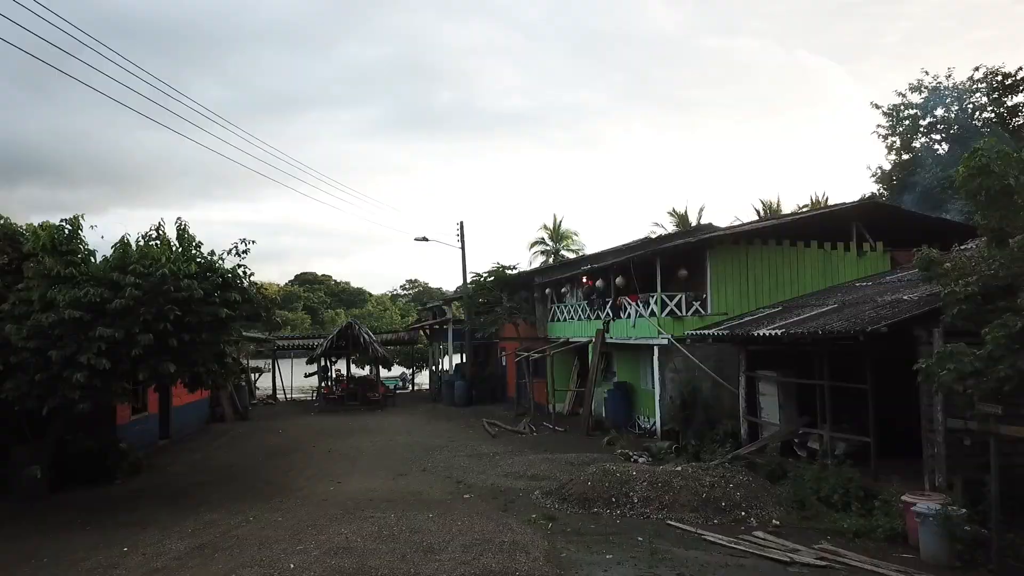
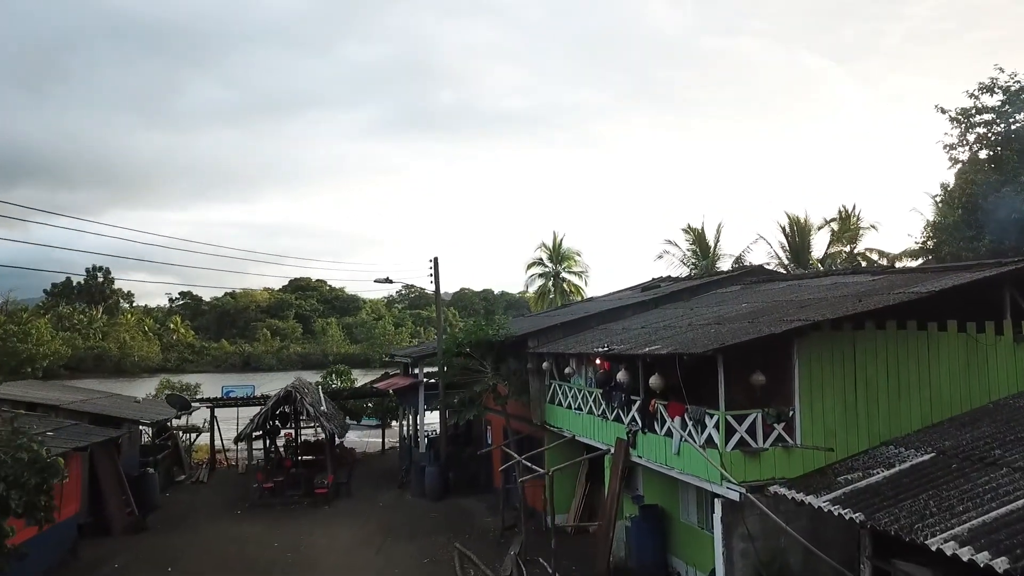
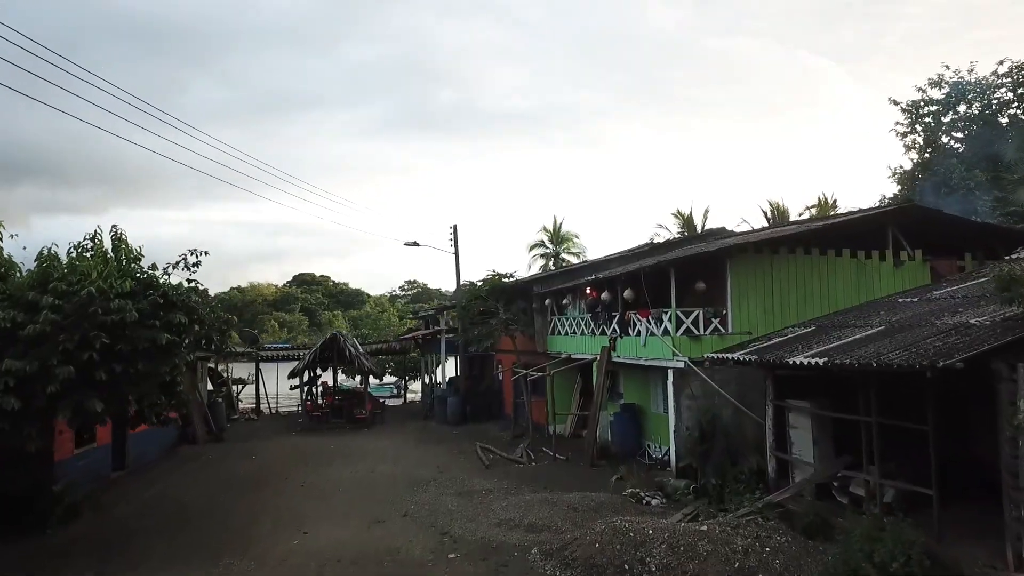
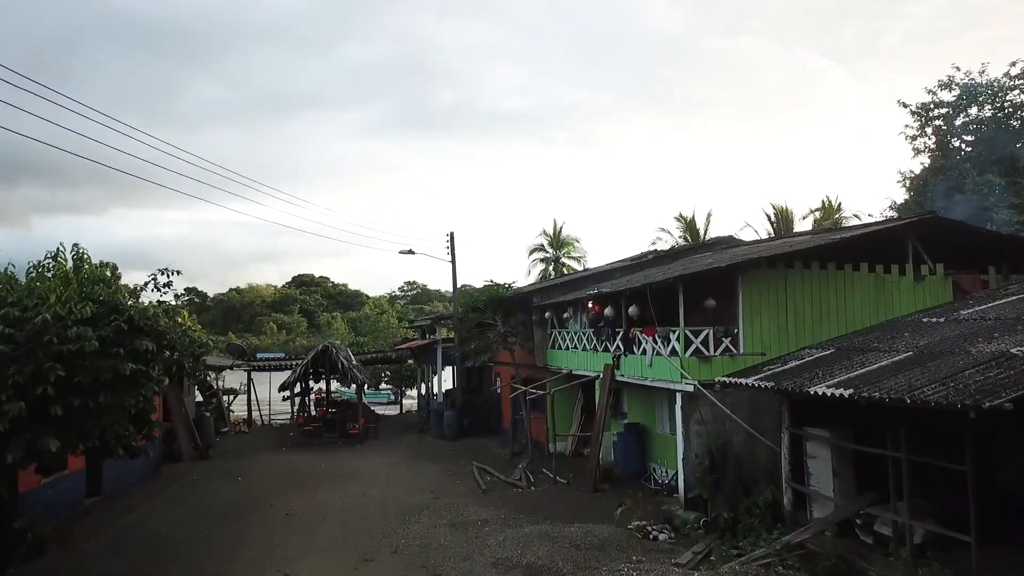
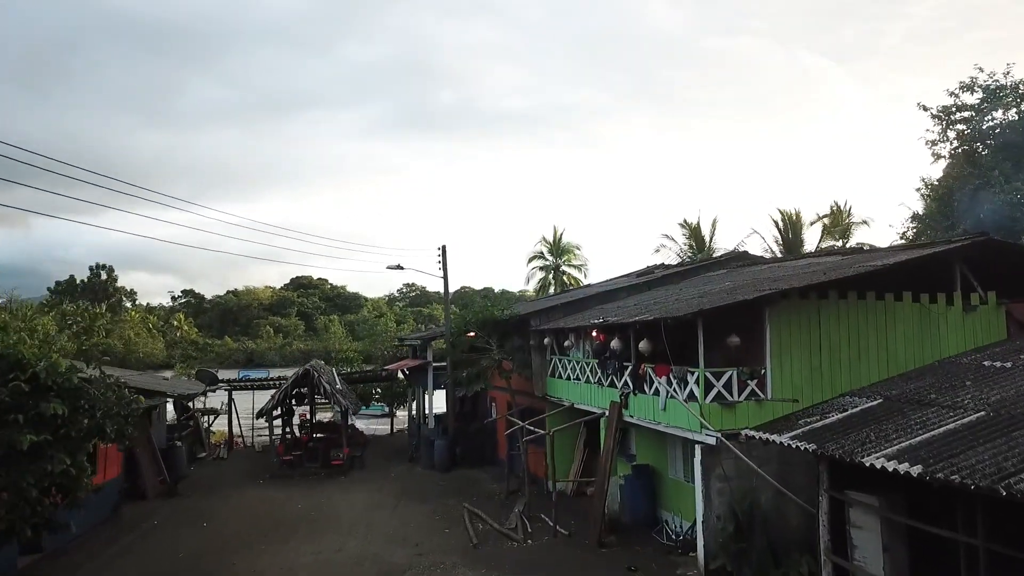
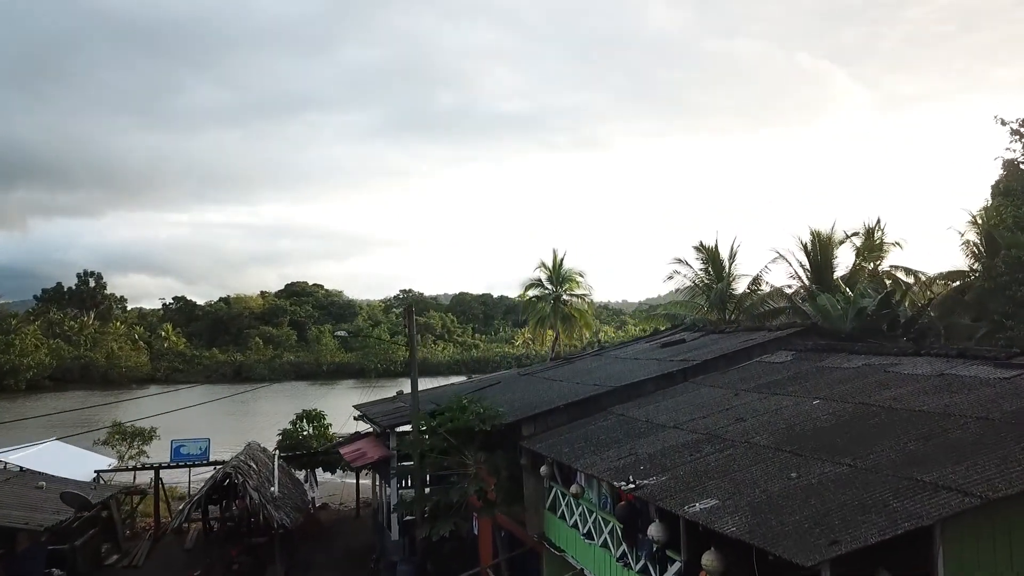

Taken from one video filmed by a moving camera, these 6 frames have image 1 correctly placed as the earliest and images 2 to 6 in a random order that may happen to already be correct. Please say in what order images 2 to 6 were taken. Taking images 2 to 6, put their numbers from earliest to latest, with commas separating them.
3, 4, 5, 2, 6
